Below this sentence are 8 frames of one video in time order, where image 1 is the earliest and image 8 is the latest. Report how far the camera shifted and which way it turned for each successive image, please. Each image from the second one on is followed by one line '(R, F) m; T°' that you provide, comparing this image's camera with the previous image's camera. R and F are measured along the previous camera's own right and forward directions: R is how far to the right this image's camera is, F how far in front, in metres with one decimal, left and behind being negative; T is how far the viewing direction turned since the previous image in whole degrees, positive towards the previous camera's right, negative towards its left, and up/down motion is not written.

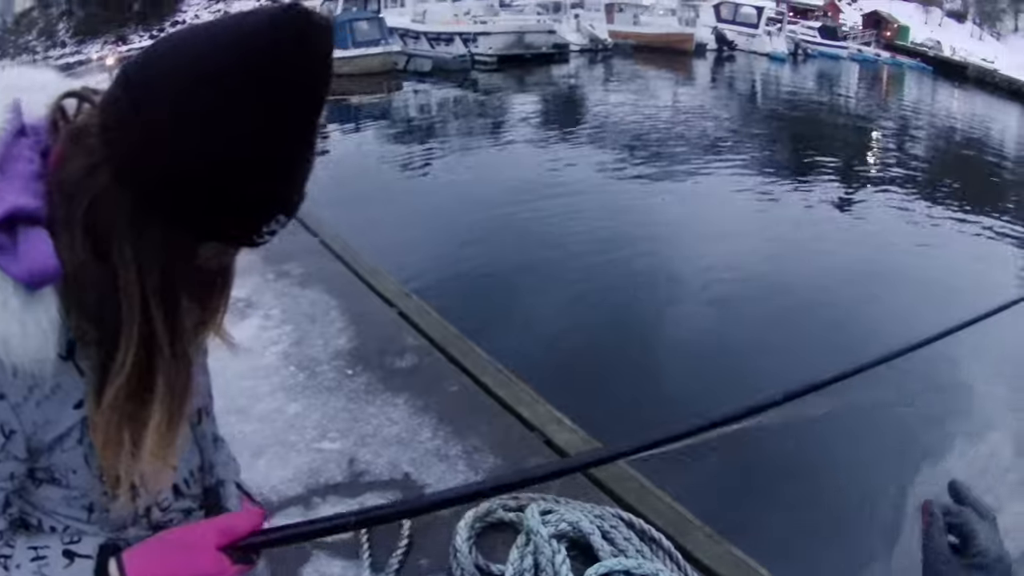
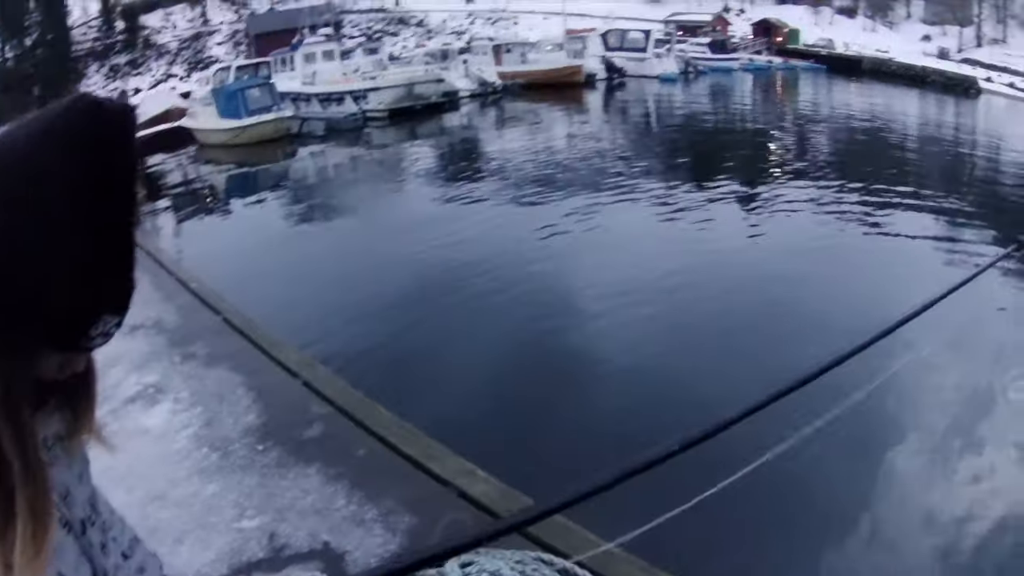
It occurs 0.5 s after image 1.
(+0.4, -0.1) m; +2°
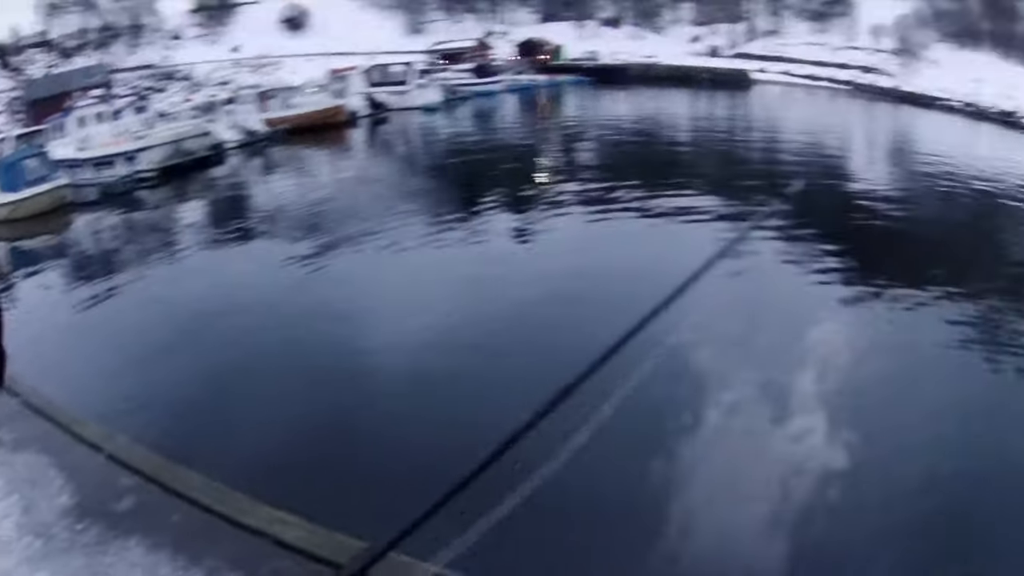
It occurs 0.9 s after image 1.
(+1.1, -0.2) m; +5°
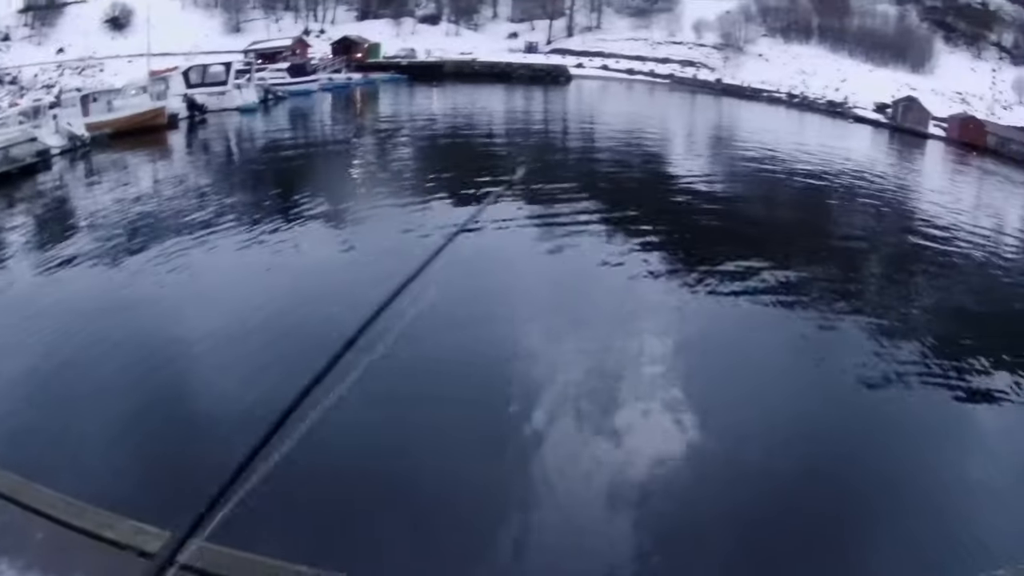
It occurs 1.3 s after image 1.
(+1.1, +0.1) m; +2°
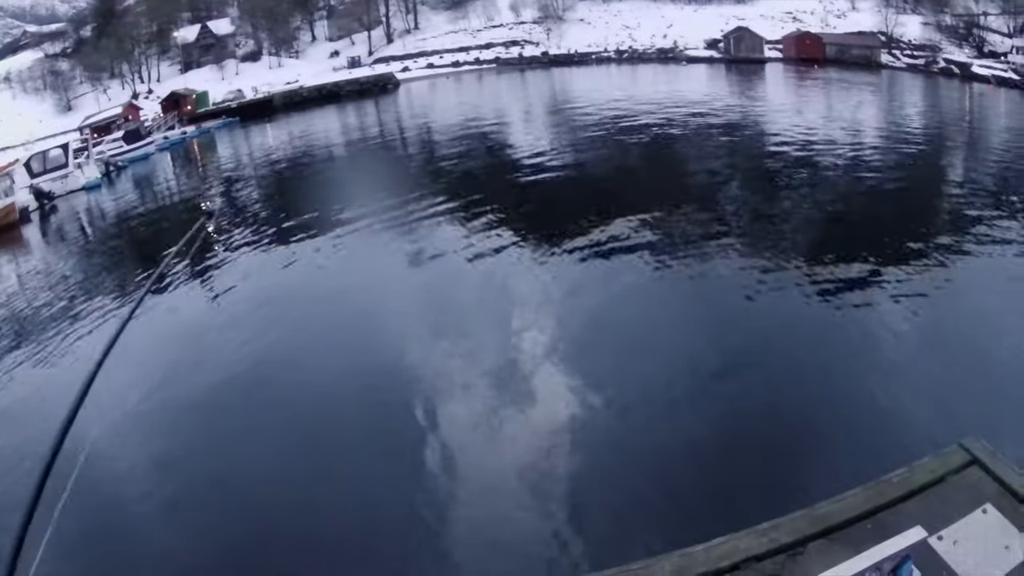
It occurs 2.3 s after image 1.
(+0.6, 0.0) m; +2°
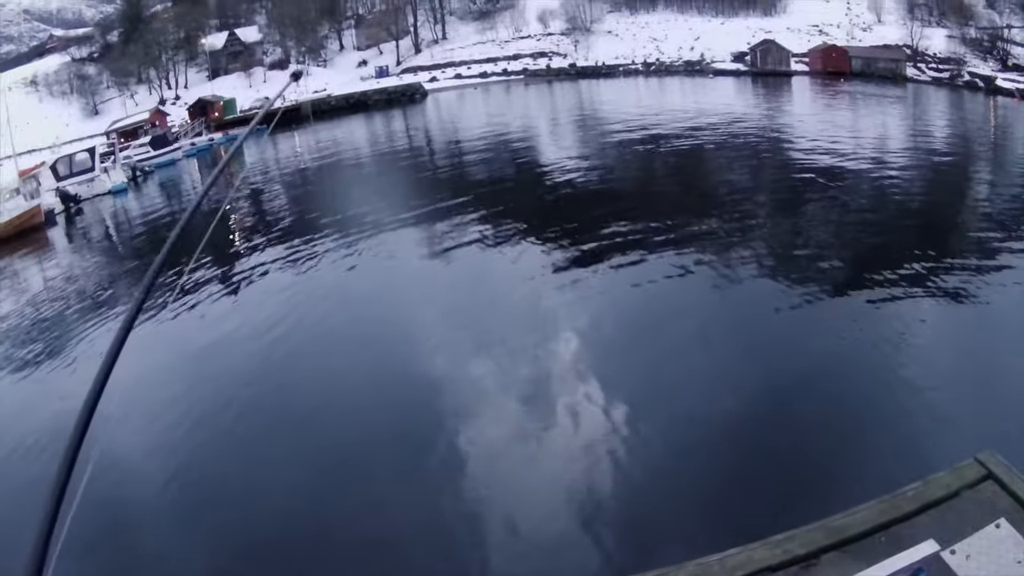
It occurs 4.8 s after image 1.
(-0.1, 0.0) m; 0°
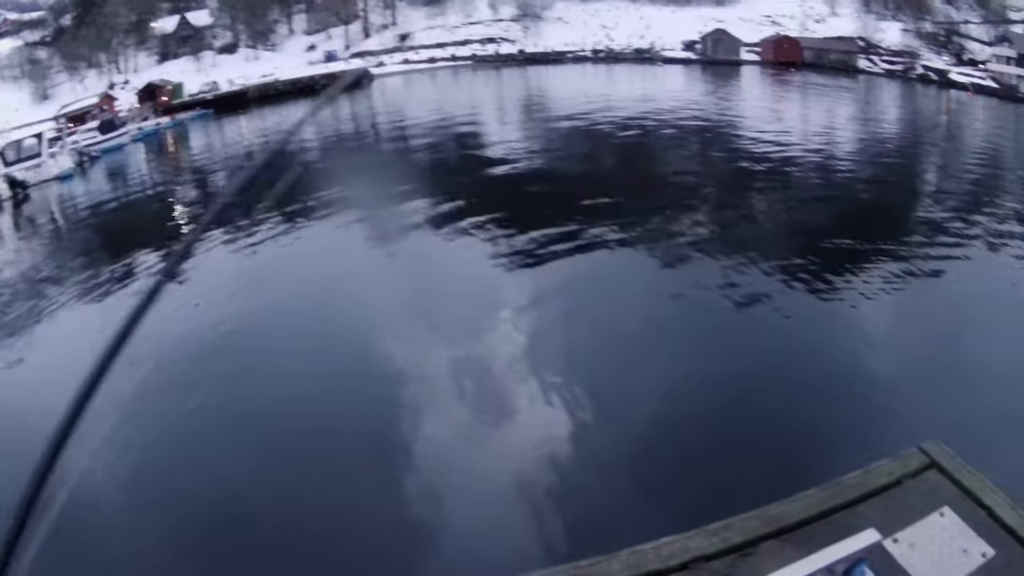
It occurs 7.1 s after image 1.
(+0.3, 0.0) m; +1°
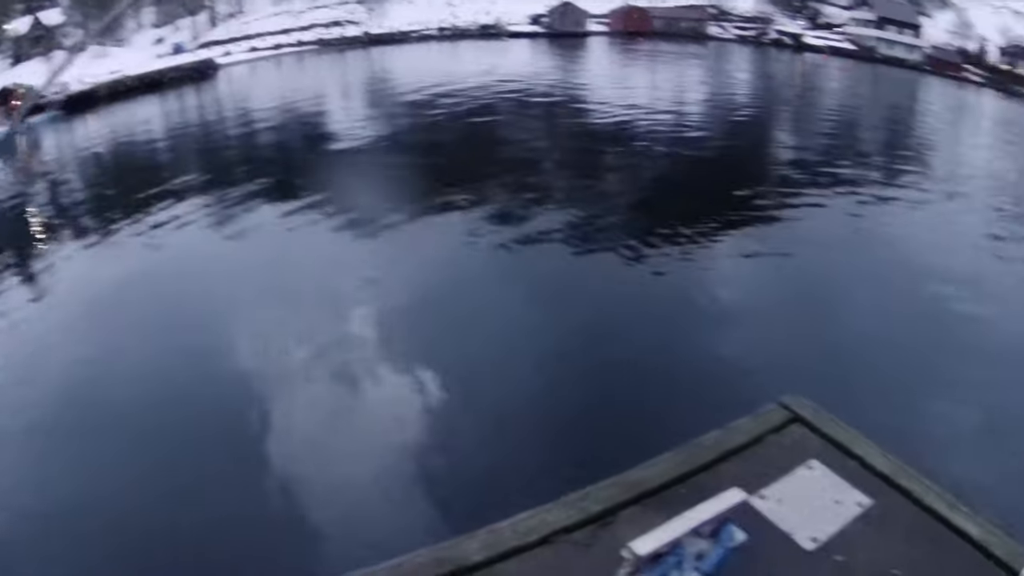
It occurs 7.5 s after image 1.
(+0.8, -0.1) m; +2°
